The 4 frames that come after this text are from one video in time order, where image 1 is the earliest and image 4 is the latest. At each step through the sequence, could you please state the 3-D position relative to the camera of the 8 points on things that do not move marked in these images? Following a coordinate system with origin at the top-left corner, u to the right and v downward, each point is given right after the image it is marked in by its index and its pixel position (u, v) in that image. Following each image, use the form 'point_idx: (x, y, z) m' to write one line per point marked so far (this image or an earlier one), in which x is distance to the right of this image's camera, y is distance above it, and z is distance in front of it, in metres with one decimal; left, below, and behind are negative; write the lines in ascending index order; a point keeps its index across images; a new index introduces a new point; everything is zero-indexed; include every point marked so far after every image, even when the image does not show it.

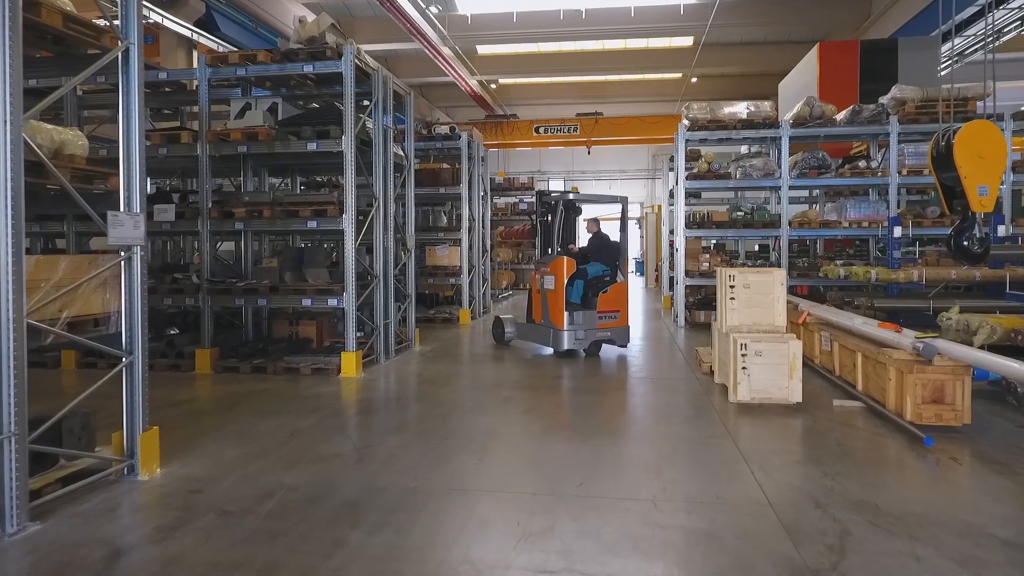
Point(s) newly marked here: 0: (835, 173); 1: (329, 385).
0: (+3.3, +1.2, +10.6) m
1: (-1.1, -0.6, +6.6) m
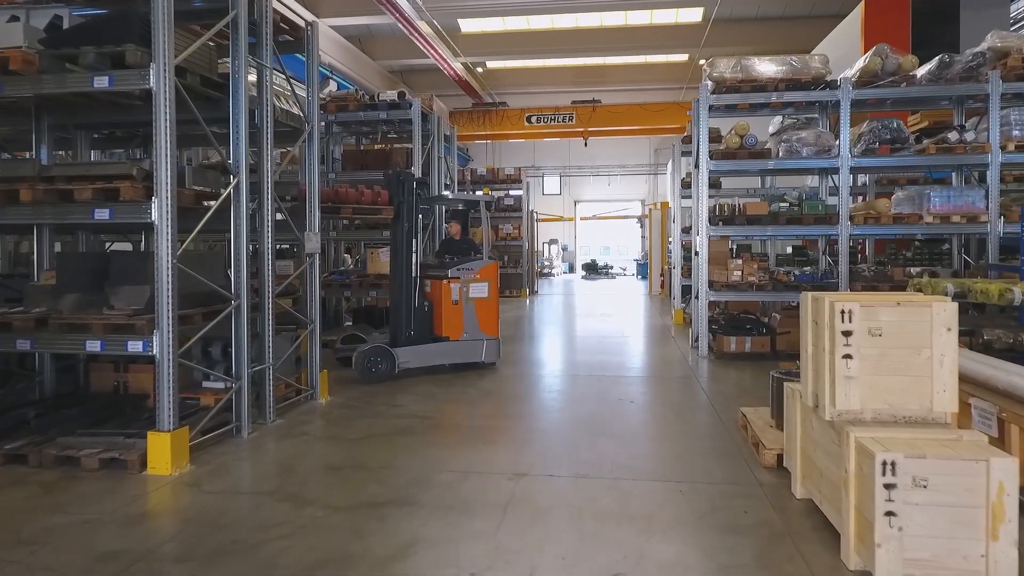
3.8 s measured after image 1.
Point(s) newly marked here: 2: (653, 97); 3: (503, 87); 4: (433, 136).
0: (+3.0, +1.0, +7.8) m
1: (-1.4, -0.7, +3.8) m
2: (+2.5, +3.4, +18.7) m
3: (-0.1, +3.4, +18.2) m
4: (-0.7, +1.4, +9.6) m
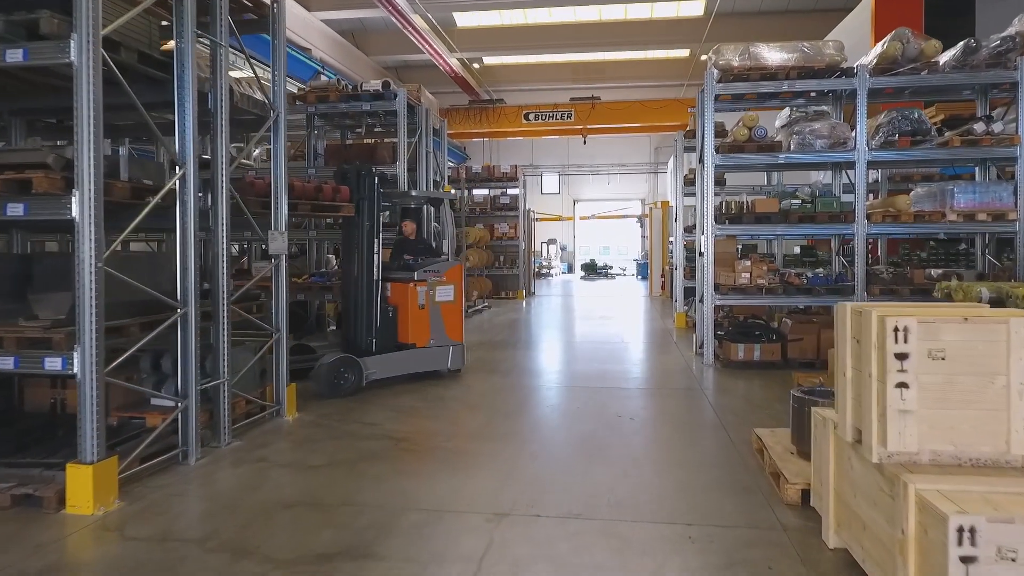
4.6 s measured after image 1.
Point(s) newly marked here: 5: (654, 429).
0: (+2.9, +1.0, +7.3) m
1: (-1.5, -0.8, +3.2) m
2: (+2.5, +3.4, +18.2) m
3: (-0.2, +3.4, +17.6) m
4: (-0.8, +1.4, +9.0) m
5: (+0.7, -0.7, +4.9) m
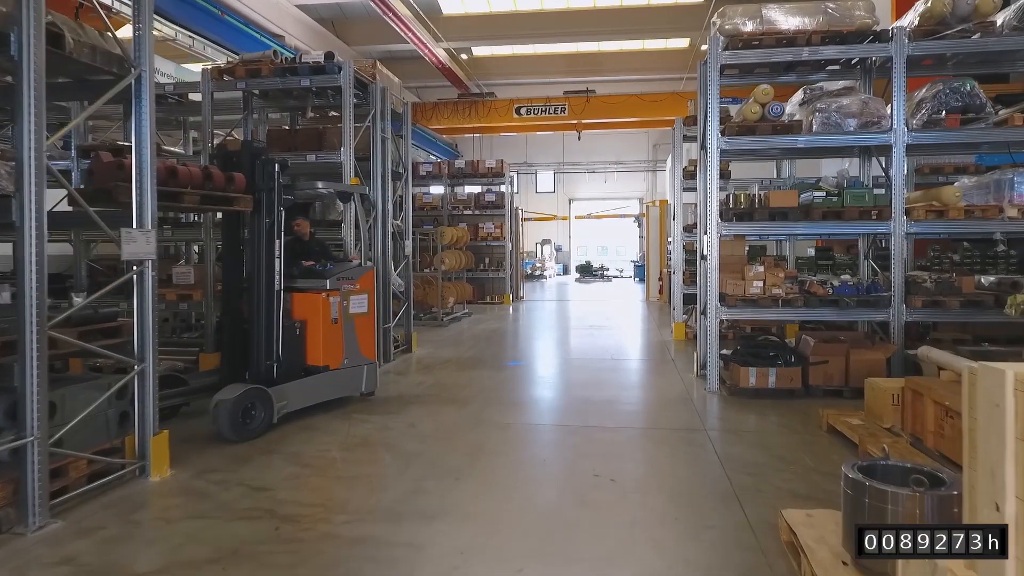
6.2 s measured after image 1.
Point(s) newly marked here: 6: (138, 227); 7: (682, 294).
0: (+2.7, +0.9, +6.0) m
1: (-1.7, -0.8, +1.9) m
2: (+2.3, +3.3, +16.8) m
3: (-0.4, +3.4, +16.3) m
4: (-1.0, +1.3, +7.7) m
5: (+0.5, -0.7, +3.6) m
6: (-1.4, +0.2, +3.9) m
7: (+1.6, -0.1, +10.1) m
